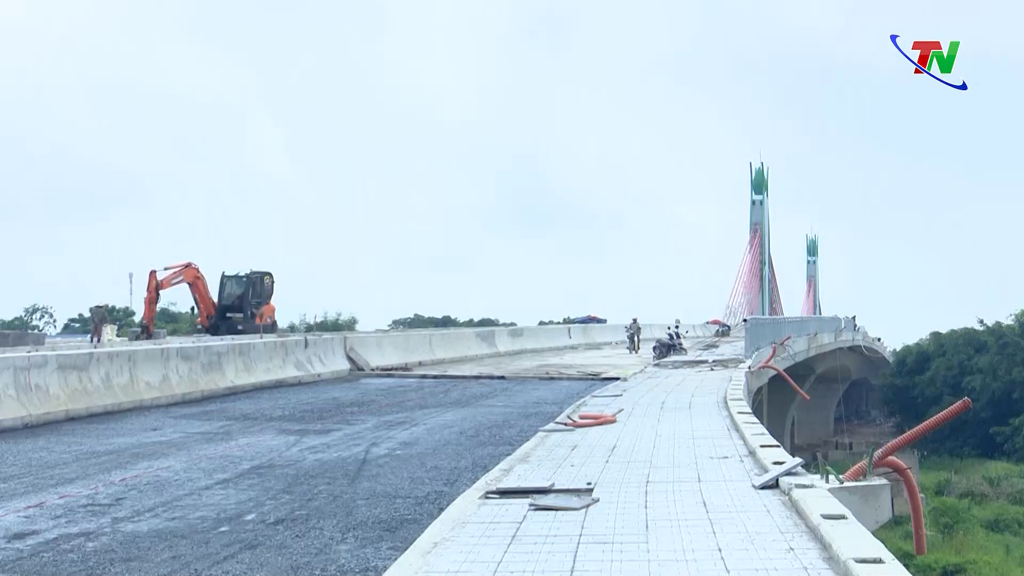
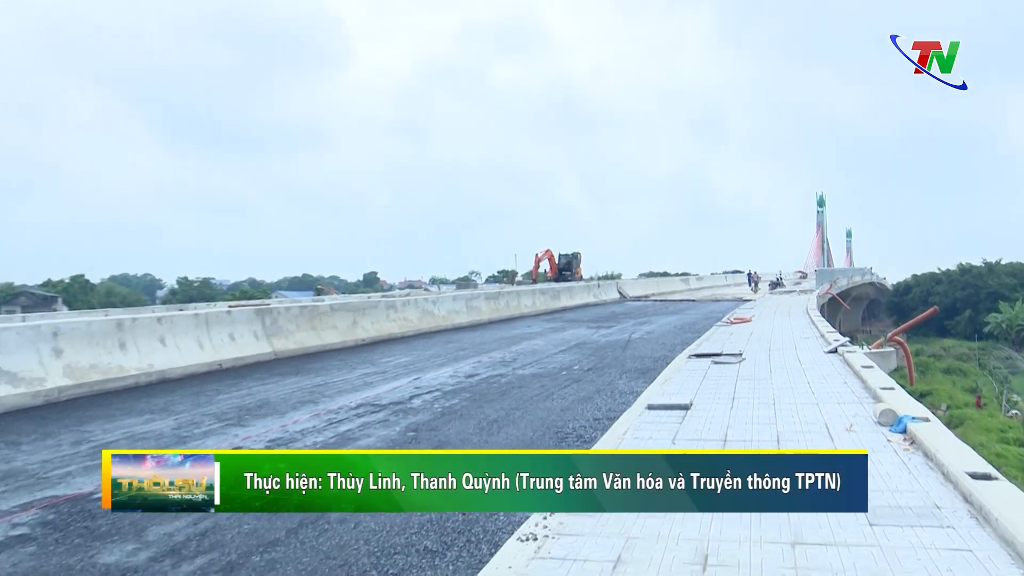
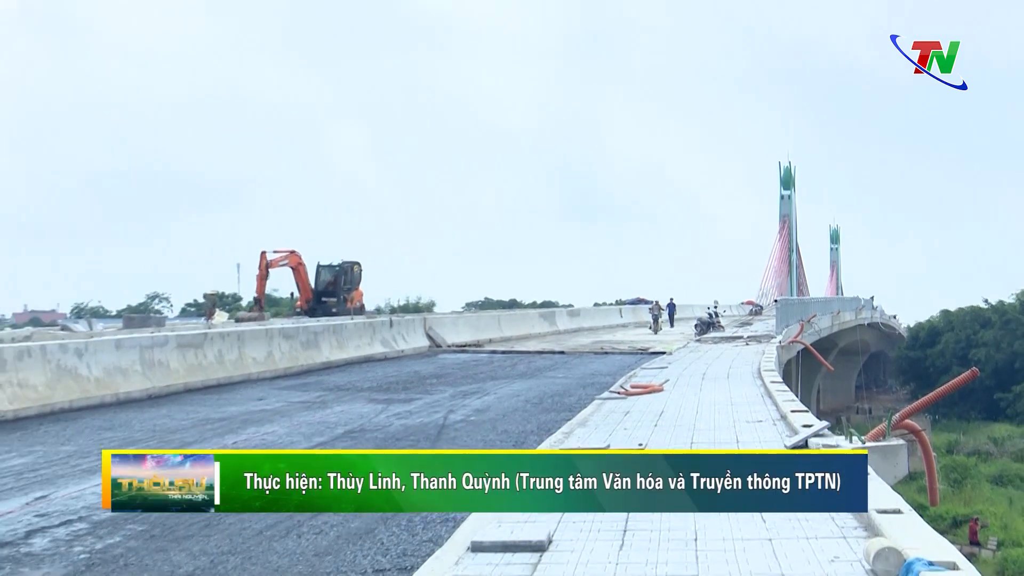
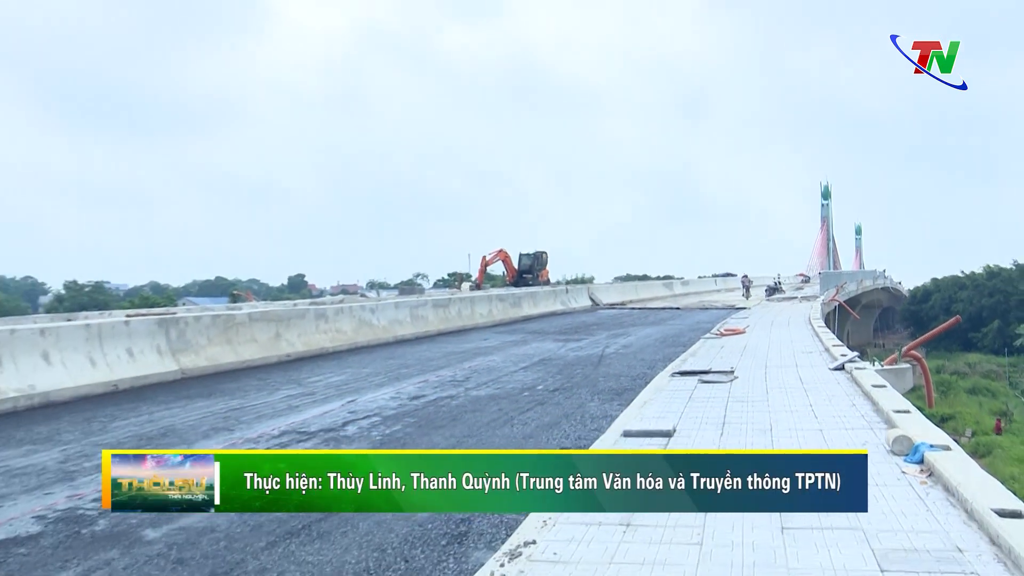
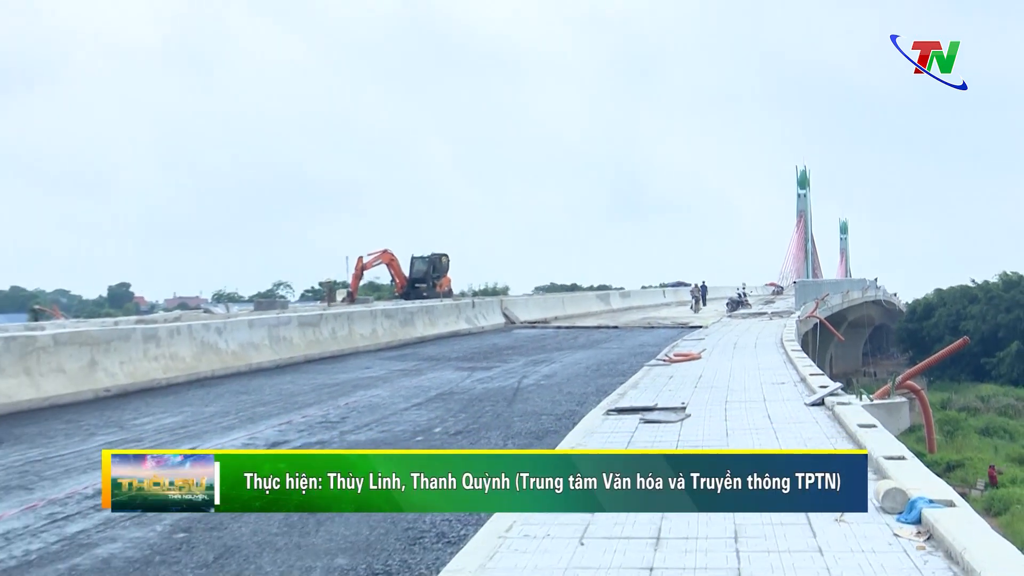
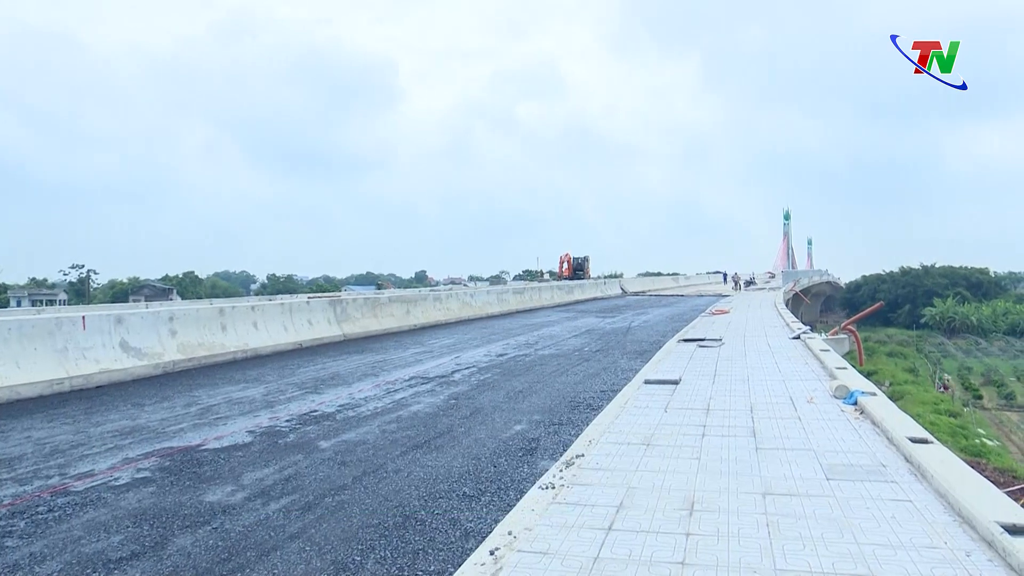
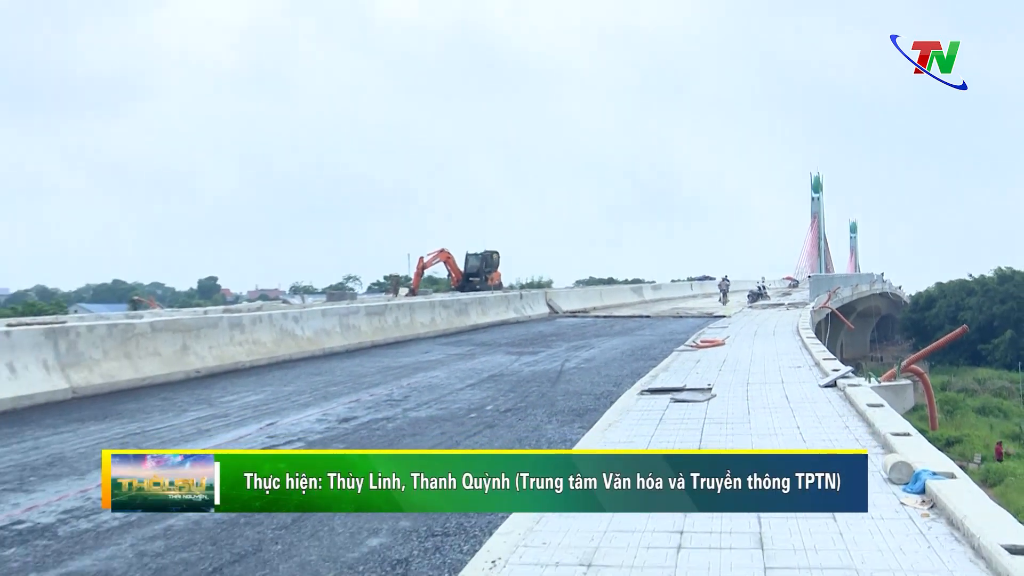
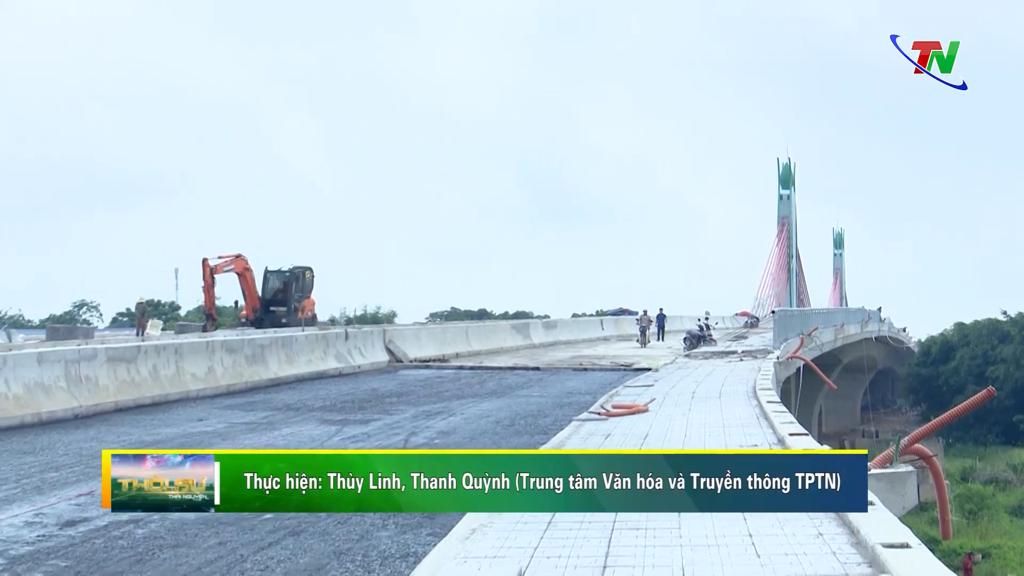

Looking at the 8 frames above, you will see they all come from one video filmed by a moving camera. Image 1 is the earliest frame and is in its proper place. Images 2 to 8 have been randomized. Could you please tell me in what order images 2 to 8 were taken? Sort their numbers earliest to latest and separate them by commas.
8, 3, 5, 7, 4, 2, 6
